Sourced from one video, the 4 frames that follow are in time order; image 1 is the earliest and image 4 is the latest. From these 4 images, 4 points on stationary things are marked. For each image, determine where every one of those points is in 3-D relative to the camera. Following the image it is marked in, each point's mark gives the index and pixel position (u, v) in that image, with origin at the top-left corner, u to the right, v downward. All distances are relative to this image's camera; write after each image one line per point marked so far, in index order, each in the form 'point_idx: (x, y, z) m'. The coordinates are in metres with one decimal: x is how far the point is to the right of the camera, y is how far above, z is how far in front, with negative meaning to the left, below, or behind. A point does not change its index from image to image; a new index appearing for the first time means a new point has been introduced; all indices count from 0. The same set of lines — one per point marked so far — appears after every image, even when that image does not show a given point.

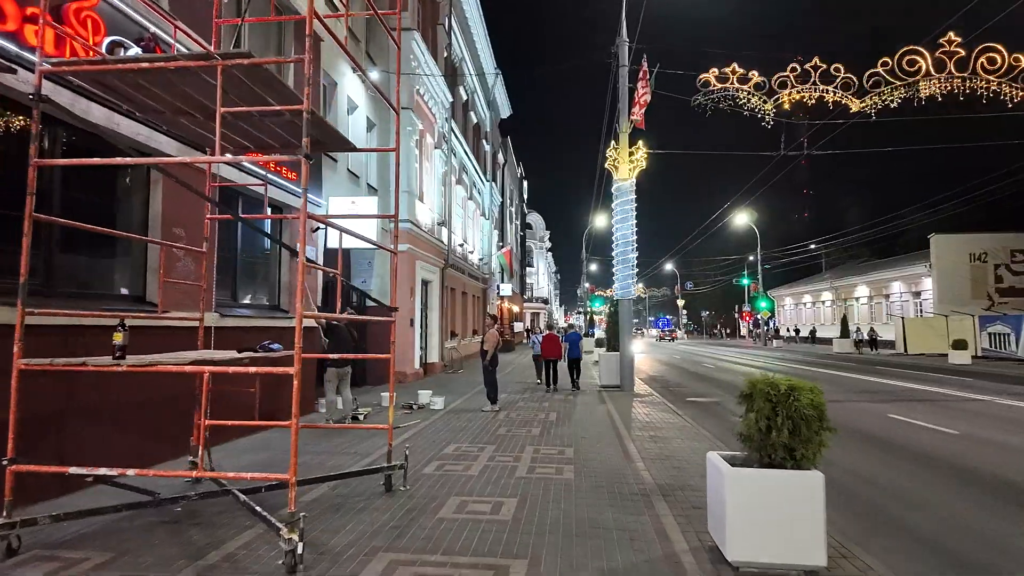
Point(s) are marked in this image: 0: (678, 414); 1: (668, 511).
0: (+3.5, -2.6, +11.7) m
1: (+1.5, -2.1, +5.4) m
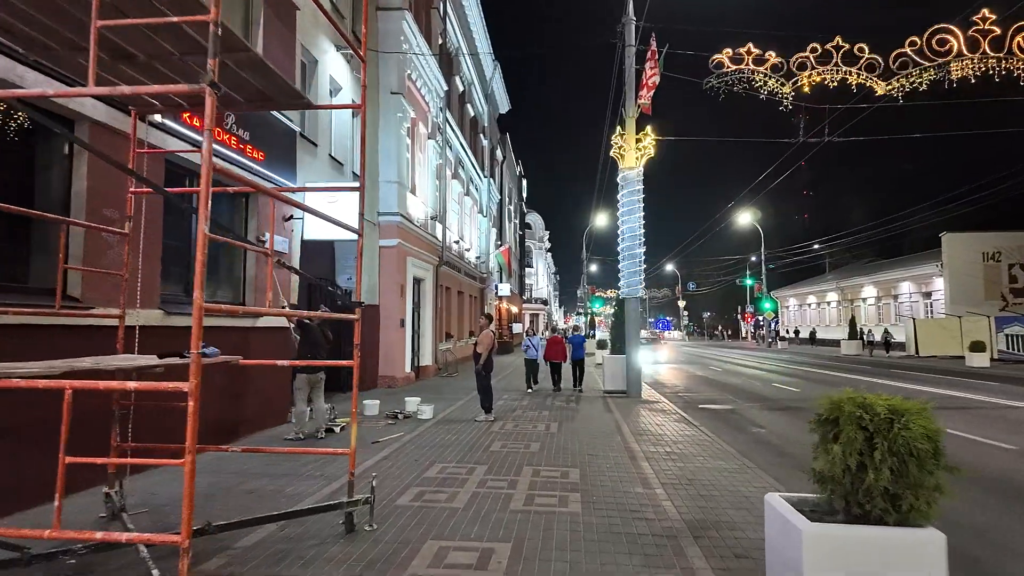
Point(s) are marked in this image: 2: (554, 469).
0: (+3.4, -2.6, +10.5) m
1: (+1.4, -2.0, +4.3) m
2: (+0.5, -2.2, +6.9) m
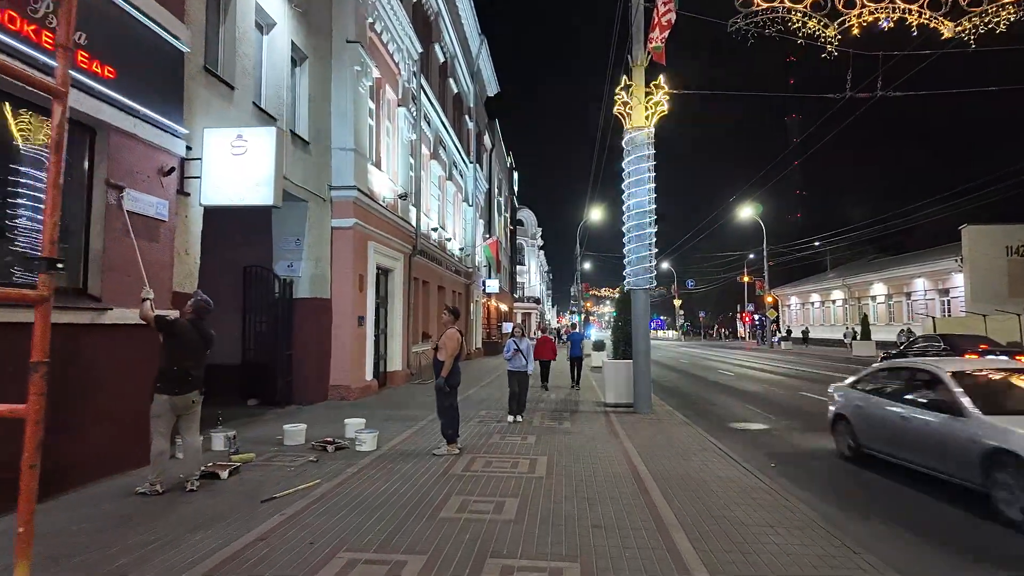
0: (+3.0, -2.3, +7.7) m
1: (+1.1, -1.8, +1.4) m
2: (+0.2, -2.0, +4.1) m
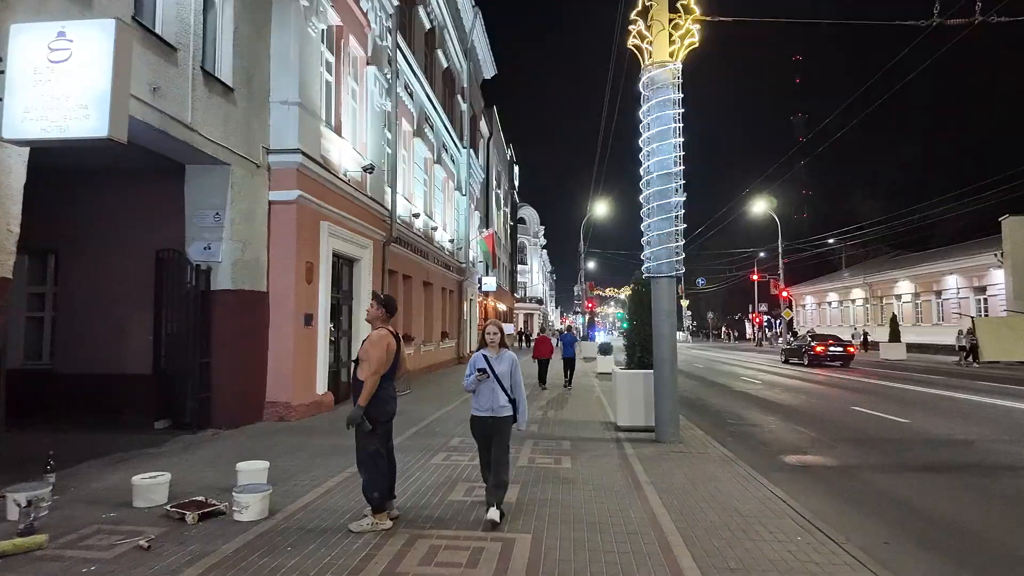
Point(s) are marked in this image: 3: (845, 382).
0: (+2.7, -2.1, +4.9) m
1: (+0.8, -1.6, -1.4) m
2: (-0.1, -1.8, +1.3) m
3: (+11.5, -3.2, +19.3) m
